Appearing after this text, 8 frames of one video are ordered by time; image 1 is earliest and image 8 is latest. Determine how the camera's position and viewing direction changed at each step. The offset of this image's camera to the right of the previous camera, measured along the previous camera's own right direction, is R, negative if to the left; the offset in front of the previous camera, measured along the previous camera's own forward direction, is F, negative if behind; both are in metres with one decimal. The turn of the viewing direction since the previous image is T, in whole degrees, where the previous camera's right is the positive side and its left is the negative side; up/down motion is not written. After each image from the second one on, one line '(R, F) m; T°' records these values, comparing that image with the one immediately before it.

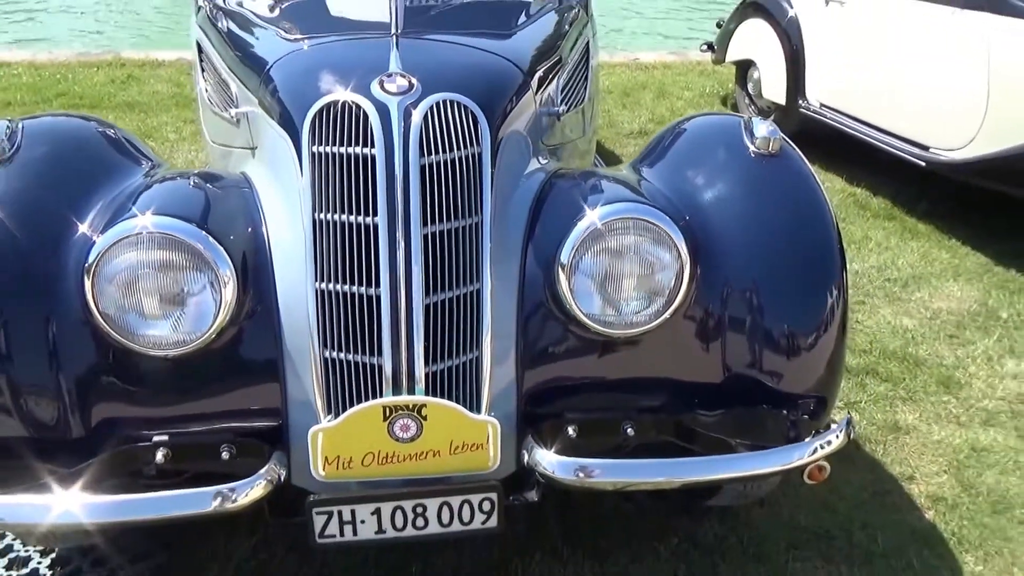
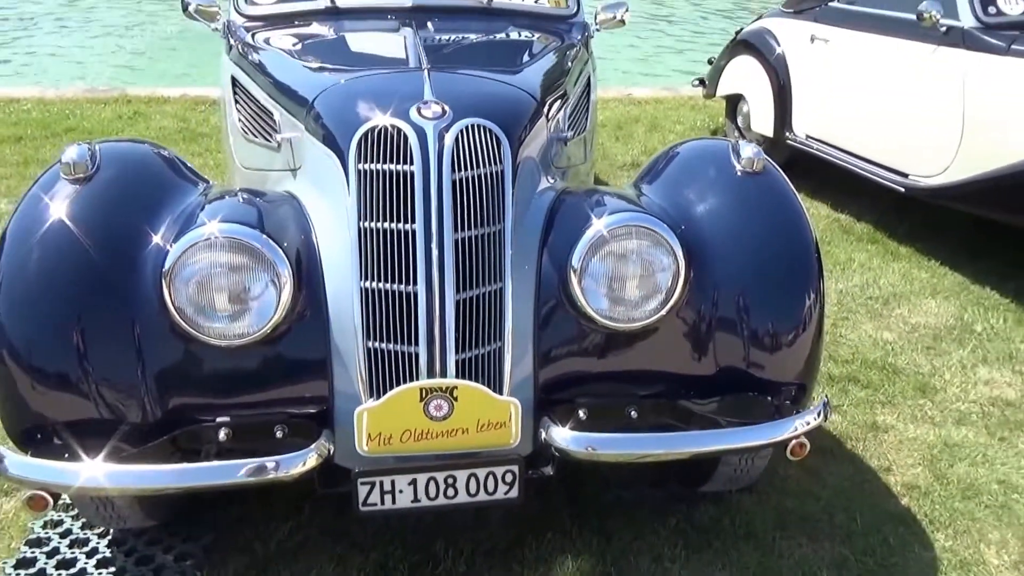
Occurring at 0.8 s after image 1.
(-0.1, -0.3) m; 0°
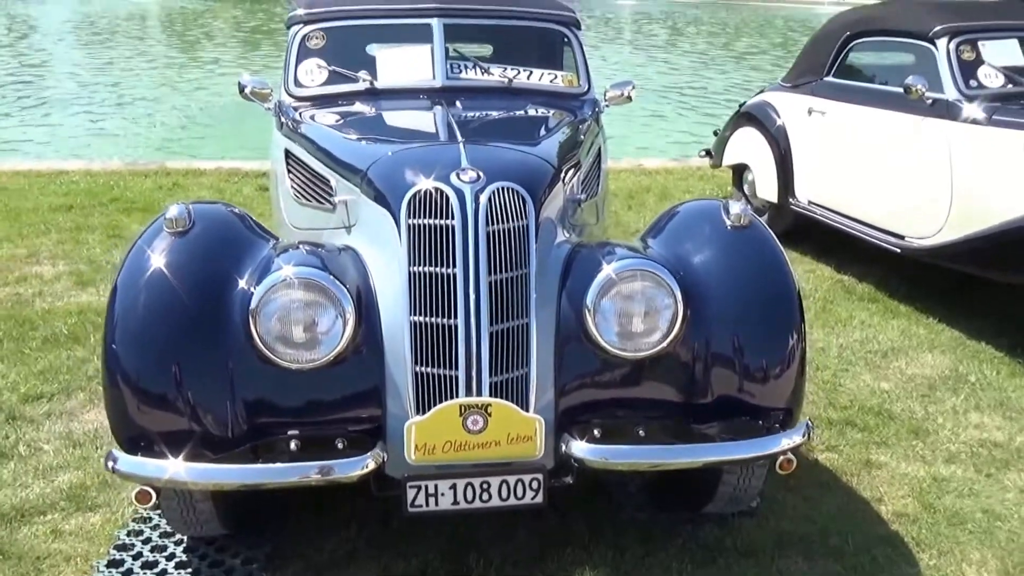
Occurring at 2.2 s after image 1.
(0.0, -0.4) m; -1°
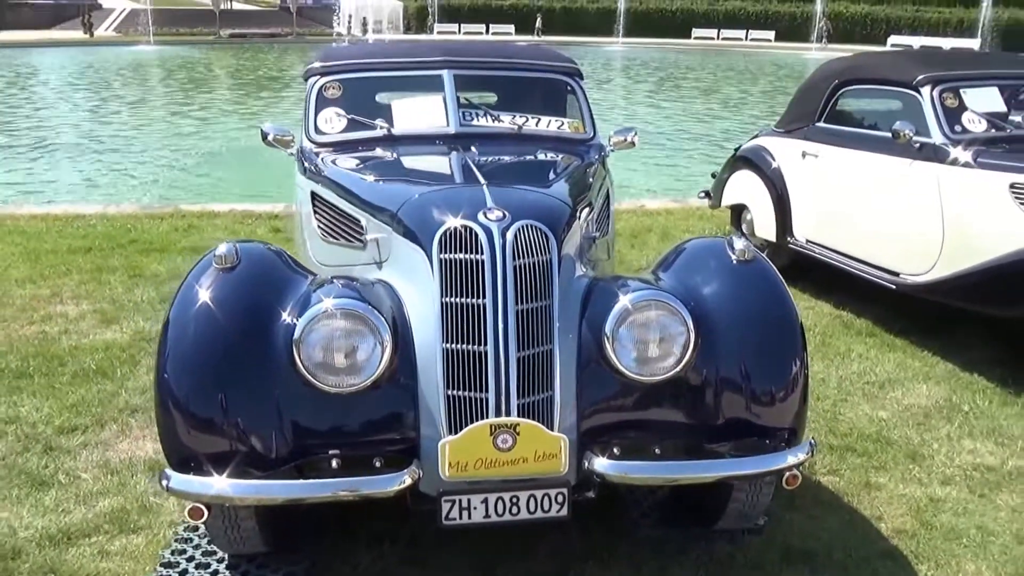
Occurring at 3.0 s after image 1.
(-0.1, -0.2) m; 0°
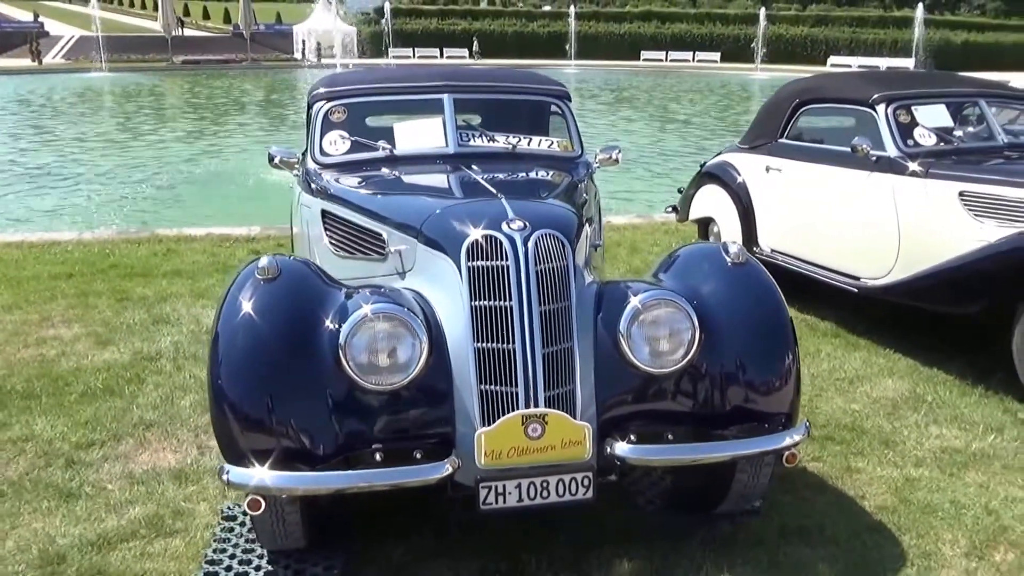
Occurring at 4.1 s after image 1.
(-0.2, -0.2) m; +3°
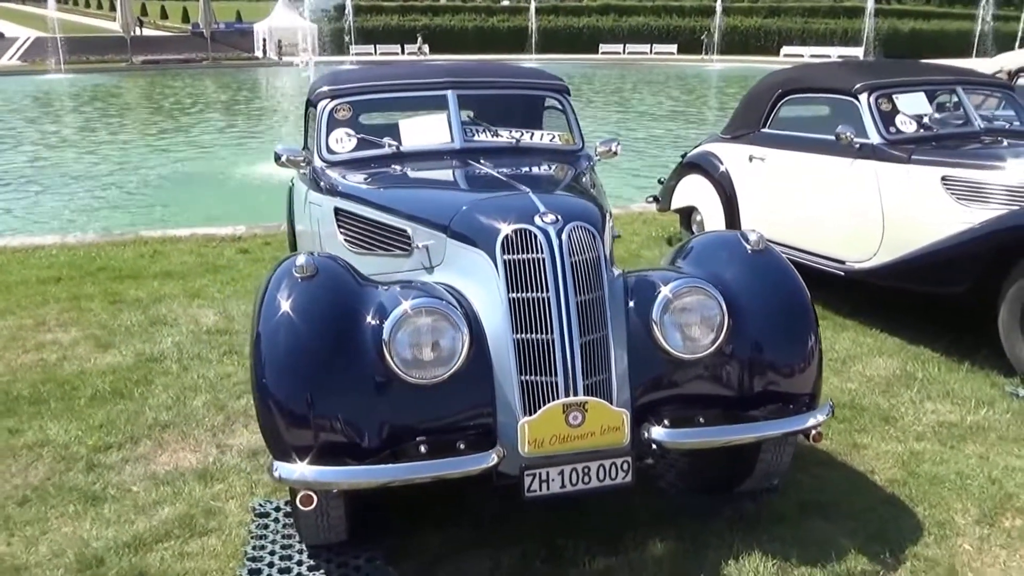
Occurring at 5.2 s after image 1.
(-0.2, -0.1) m; +2°
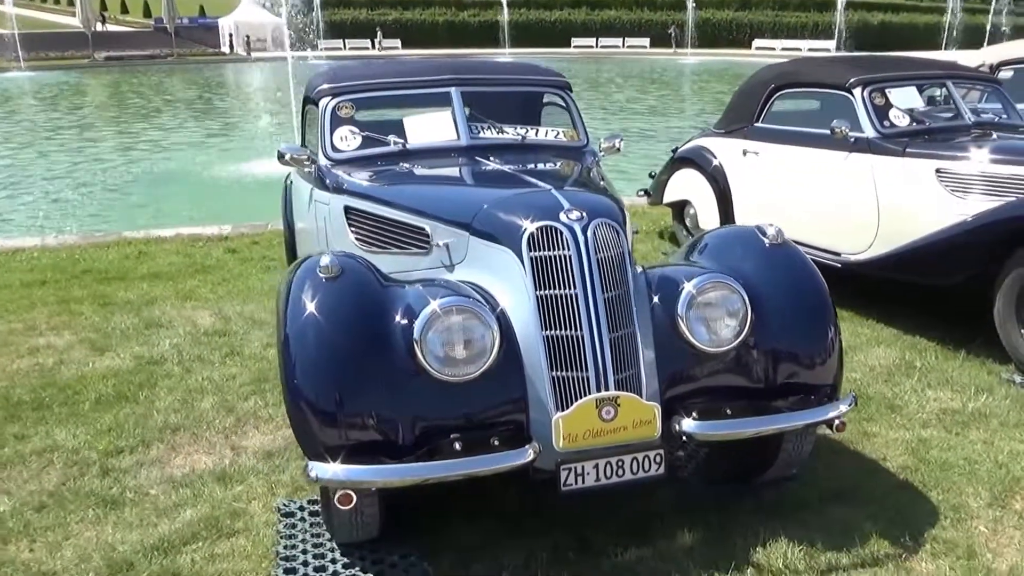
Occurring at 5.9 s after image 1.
(-0.2, 0.0) m; +2°
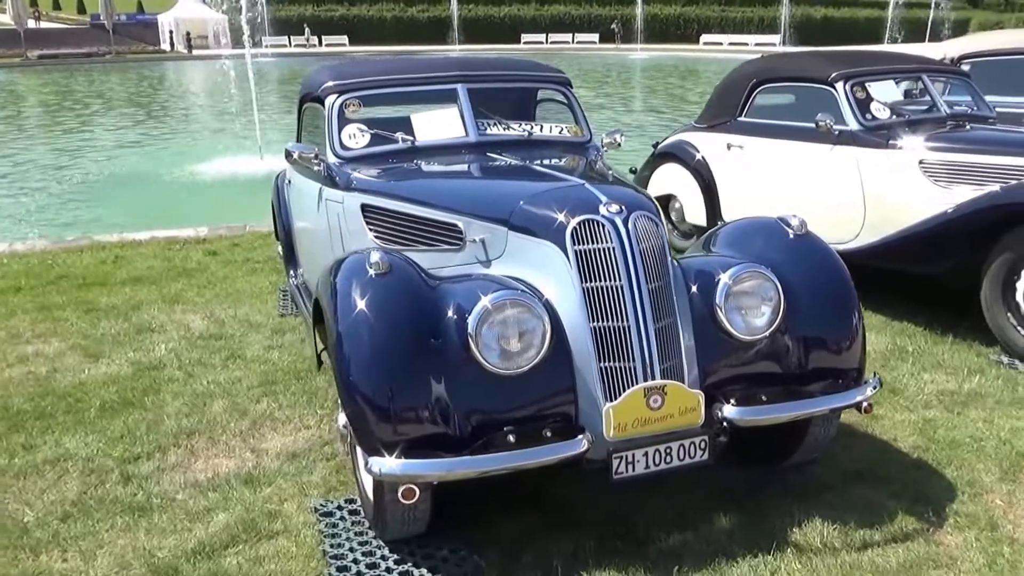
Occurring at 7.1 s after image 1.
(-0.3, 0.0) m; +3°
